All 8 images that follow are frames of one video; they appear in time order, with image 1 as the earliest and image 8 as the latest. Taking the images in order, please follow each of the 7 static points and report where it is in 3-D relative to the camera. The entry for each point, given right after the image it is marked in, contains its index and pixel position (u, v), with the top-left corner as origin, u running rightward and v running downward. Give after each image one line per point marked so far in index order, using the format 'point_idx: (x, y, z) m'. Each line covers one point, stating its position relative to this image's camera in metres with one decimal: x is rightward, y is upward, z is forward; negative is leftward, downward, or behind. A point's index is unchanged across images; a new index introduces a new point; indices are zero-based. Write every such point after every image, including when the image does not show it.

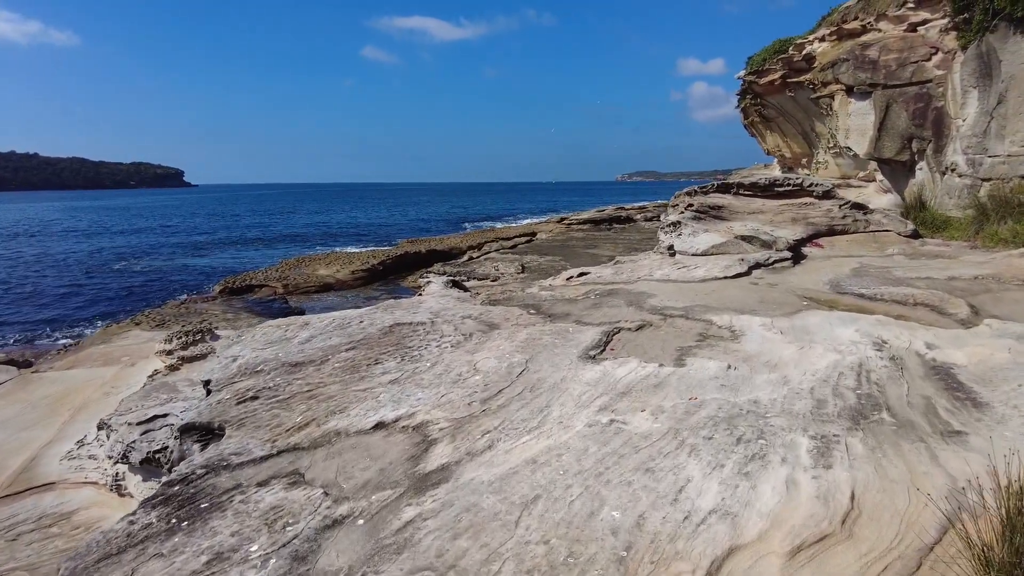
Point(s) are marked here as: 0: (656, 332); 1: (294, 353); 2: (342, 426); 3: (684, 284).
0: (+1.4, -0.4, +6.2) m
1: (-2.0, -0.6, +5.9) m
2: (-1.1, -0.9, +4.2) m
3: (+2.3, +0.1, +8.9) m
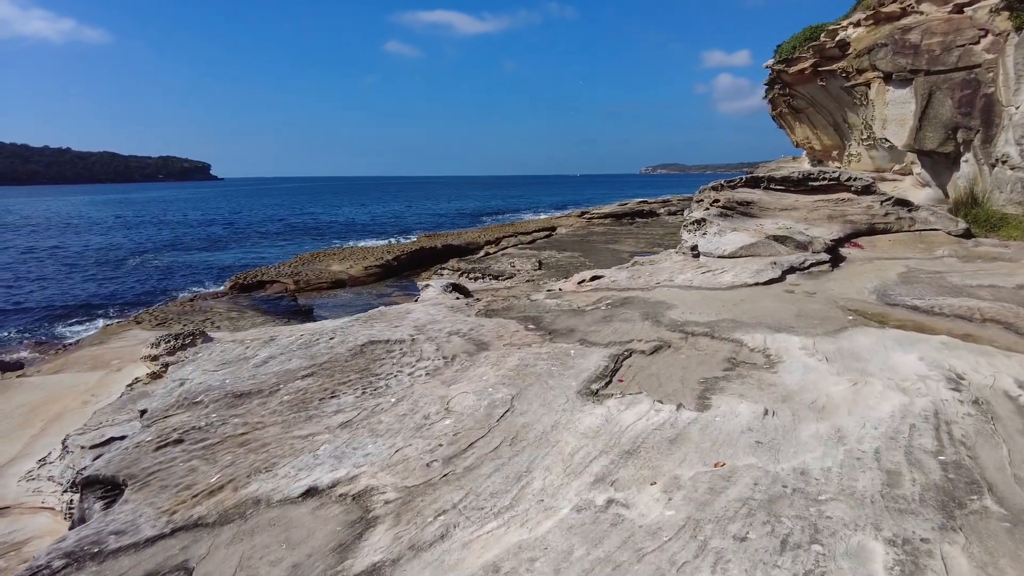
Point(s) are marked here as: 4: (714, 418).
0: (+1.3, -0.5, +5.2) m
1: (-2.0, -0.7, +5.0) m
2: (-1.2, -1.0, +3.3) m
3: (+2.4, 0.0, +7.9) m
4: (+1.2, -0.7, +3.8) m
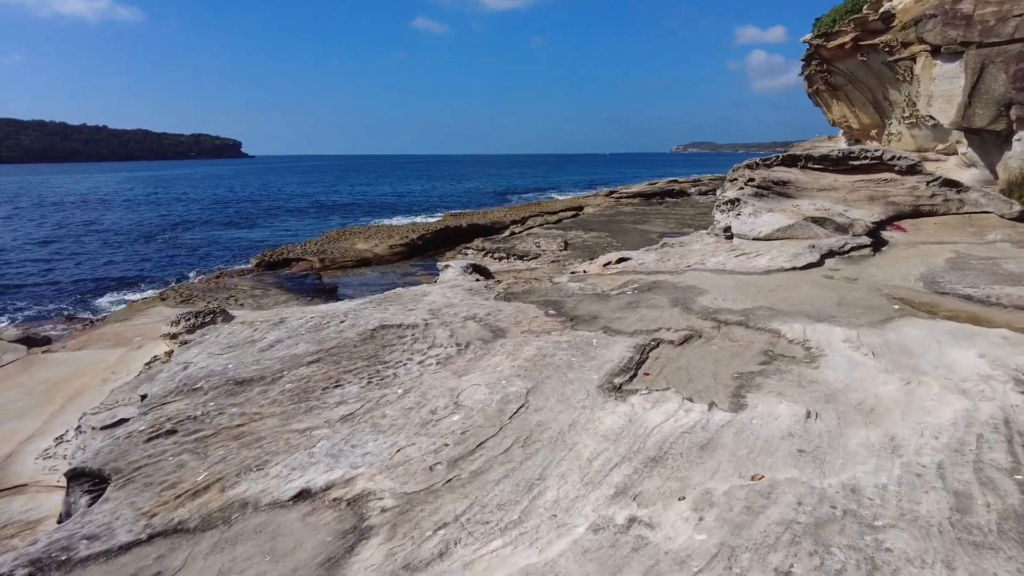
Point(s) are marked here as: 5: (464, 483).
0: (+1.4, -0.4, +4.8) m
1: (-1.9, -0.6, +4.8) m
2: (-1.2, -0.9, +3.0) m
3: (+2.6, +0.1, +7.5) m
4: (+1.2, -0.7, +3.4) m
5: (-0.2, -0.9, +2.9) m
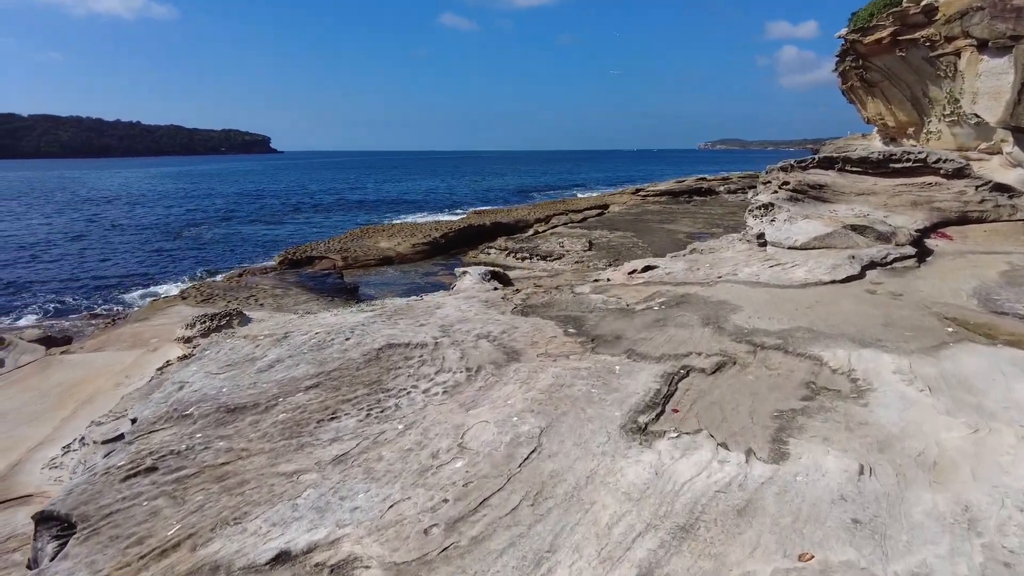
0: (+1.5, -0.6, +4.4) m
1: (-1.8, -0.7, +4.4) m
2: (-1.2, -1.1, +2.6) m
3: (+2.8, 0.0, +7.0) m
4: (+1.3, -0.8, +3.0) m
5: (-0.2, -1.0, +2.5) m
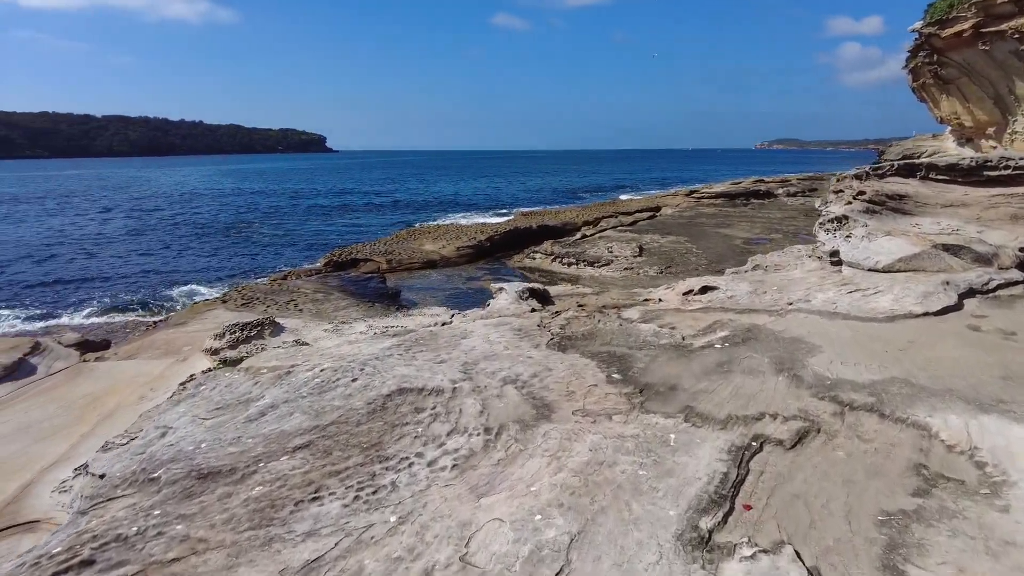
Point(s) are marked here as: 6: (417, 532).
0: (+1.7, -0.9, +3.5) m
1: (-1.7, -0.9, +3.8) m
2: (-1.1, -1.3, +1.9) m
3: (+3.1, -0.3, +6.0) m
4: (+1.3, -1.1, +2.1) m
5: (-0.2, -1.3, +1.7) m
6: (-0.4, -1.0, +2.8) m
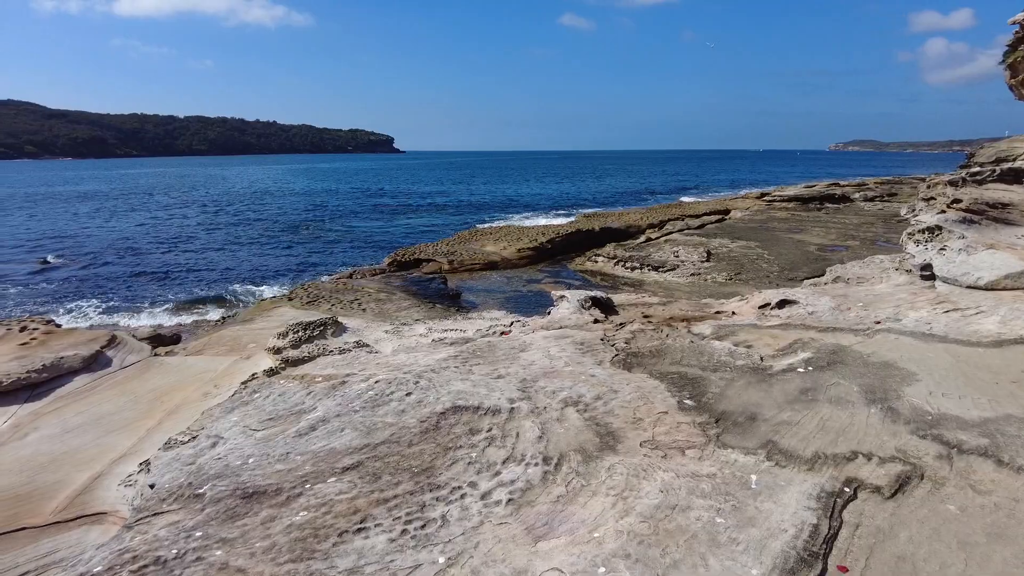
0: (+1.9, -1.0, +3.0) m
1: (-1.3, -1.0, +3.6) m
2: (-1.0, -1.4, +1.8) m
3: (+3.7, -0.5, +5.4) m
4: (+1.5, -1.2, +1.7) m
5: (-0.1, -1.3, +1.5) m
6: (-0.2, -1.1, +2.5) m
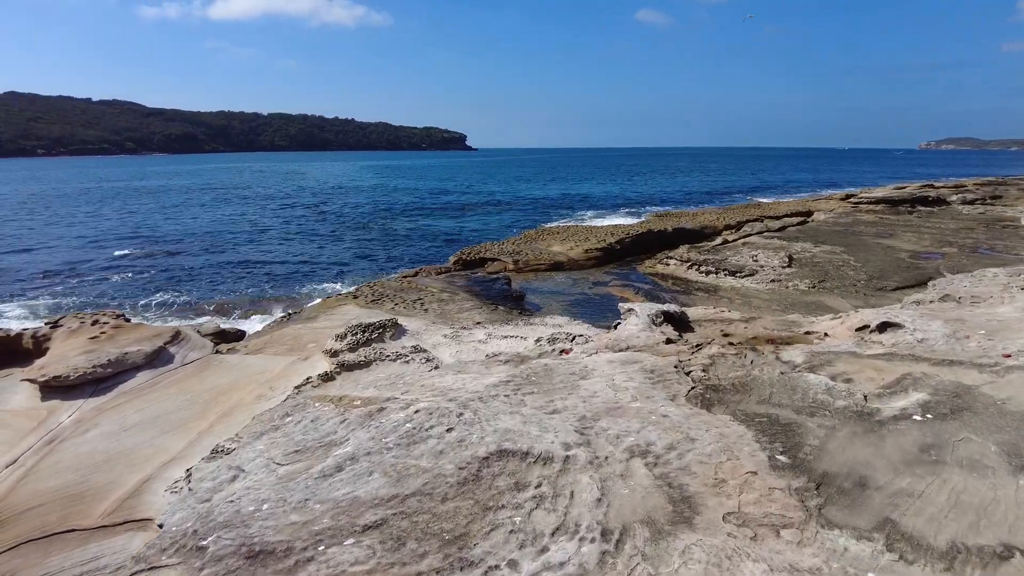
0: (+2.1, -1.2, +2.2) m
1: (-1.1, -1.1, +3.2) m
2: (-0.9, -1.5, +1.3) m
3: (+4.1, -0.7, +4.4) m
4: (+1.5, -1.4, +0.9) m
5: (0.0, -1.5, +0.9) m
6: (0.0, -1.2, +1.9) m
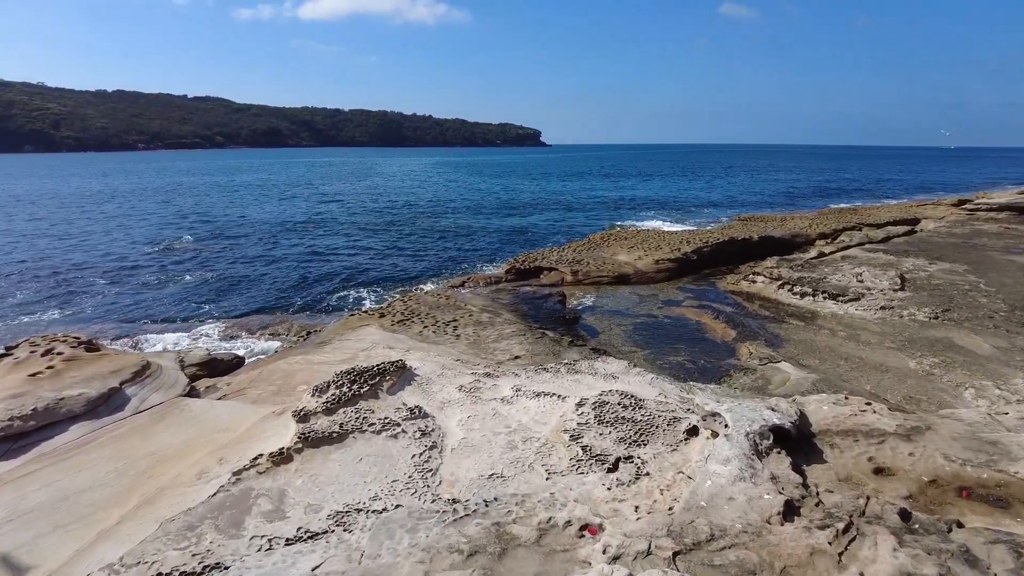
0: (+1.5, -1.9, -0.8) m
1: (-1.5, -1.7, +0.5) m
2: (-1.6, -2.1, -1.4) m
3: (+3.7, -1.4, +1.1) m
4: (+0.8, -2.1, -2.0) m
5: (-0.7, -2.1, -1.9) m
6: (-0.6, -1.9, -0.9) m
